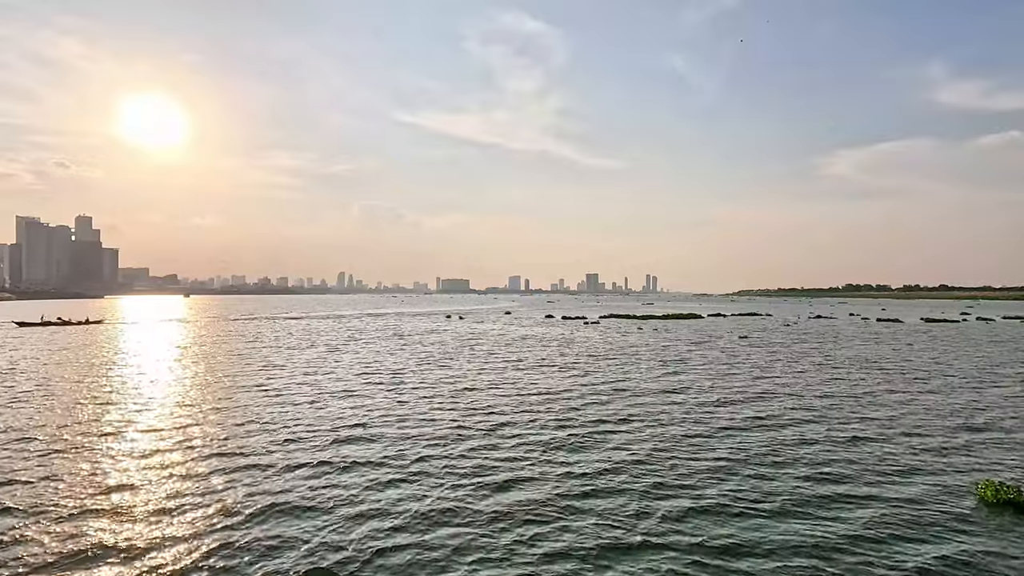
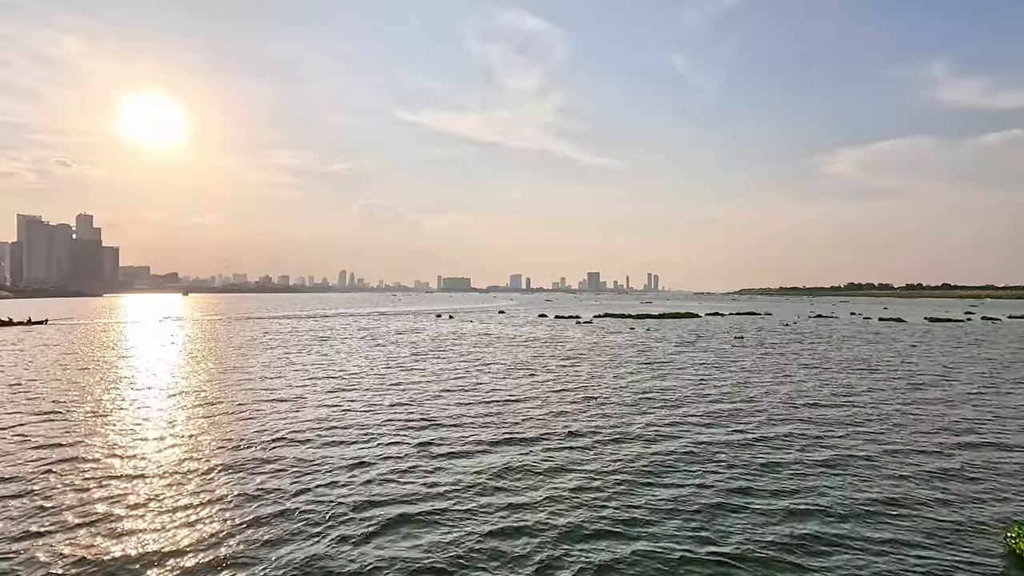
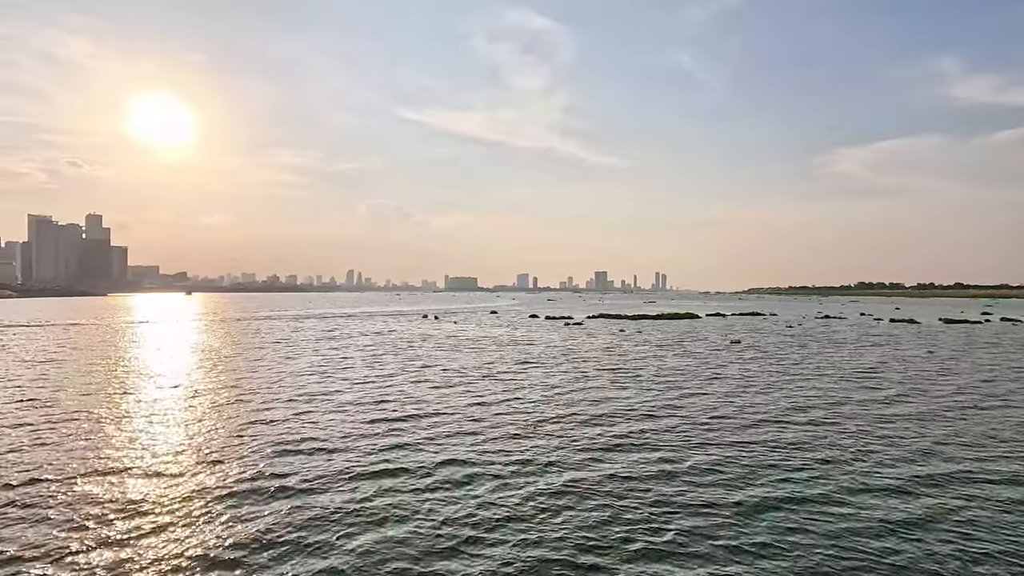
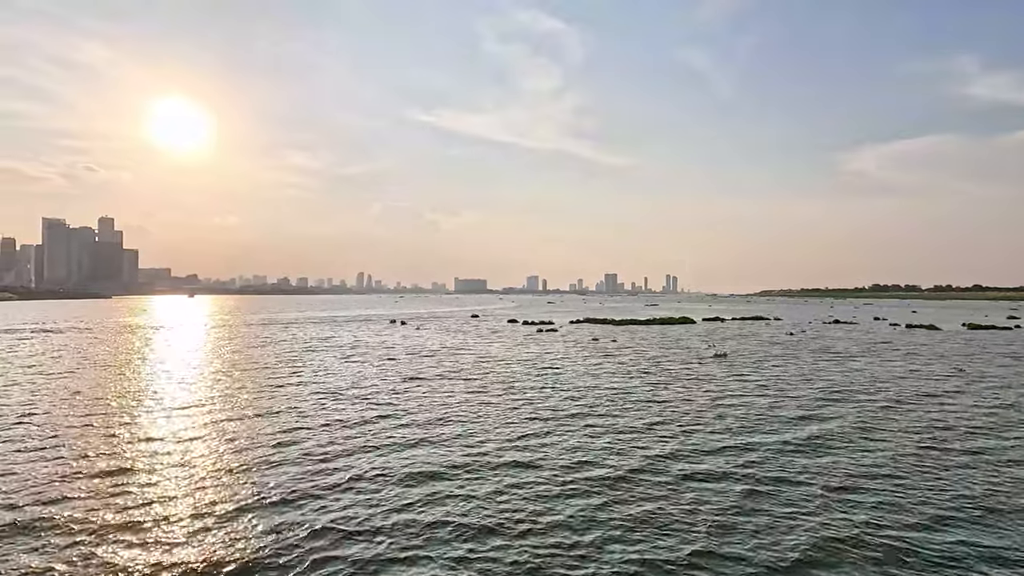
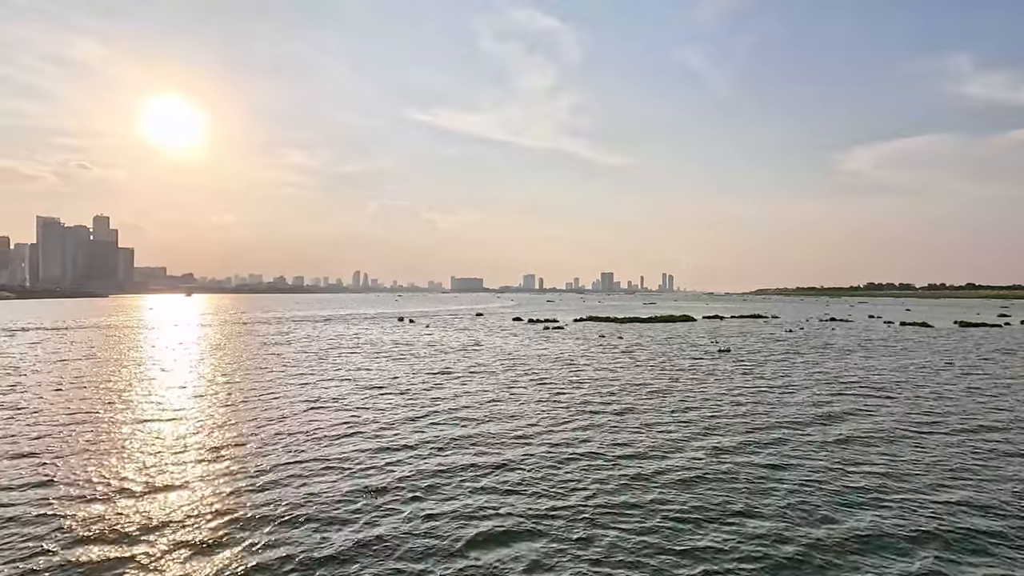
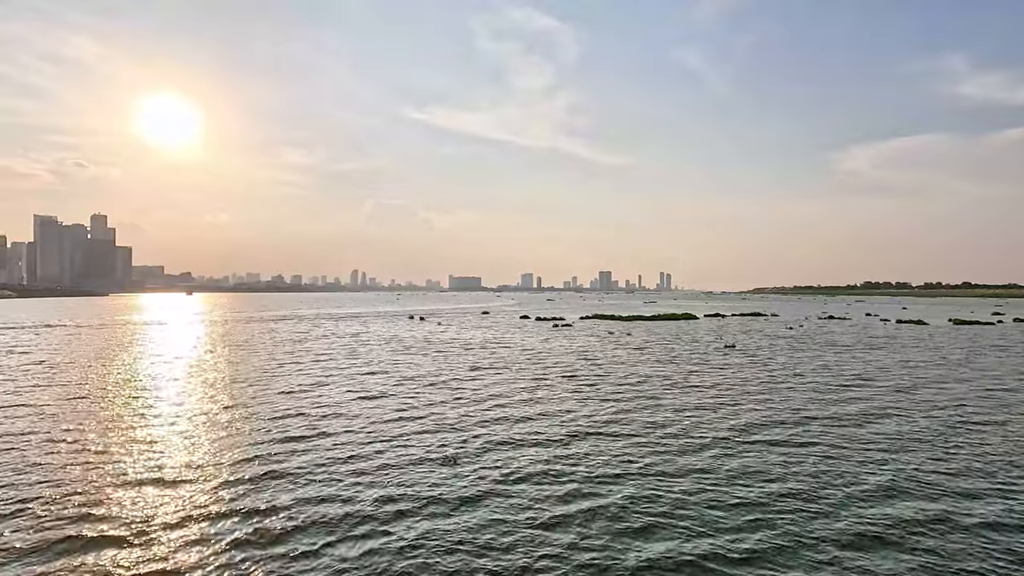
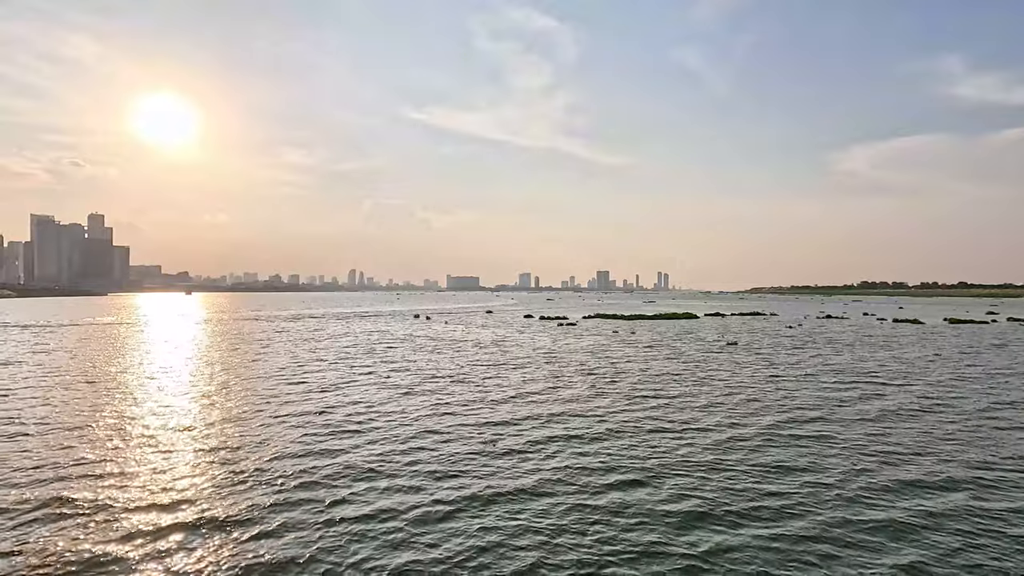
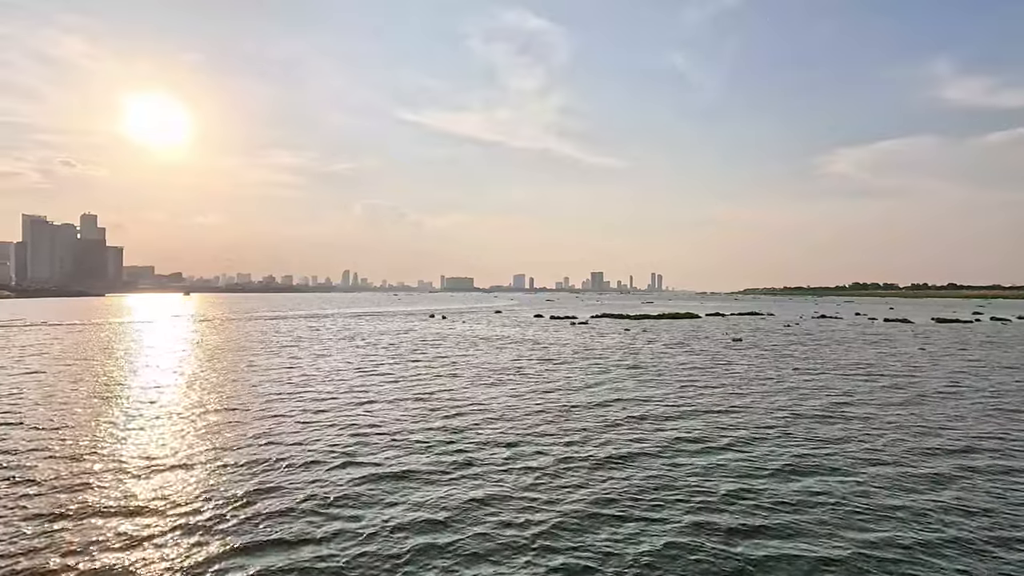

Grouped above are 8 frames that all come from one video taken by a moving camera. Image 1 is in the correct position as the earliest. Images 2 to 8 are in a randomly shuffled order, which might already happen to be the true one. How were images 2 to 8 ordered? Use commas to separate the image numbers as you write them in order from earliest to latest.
2, 8, 3, 7, 6, 5, 4
